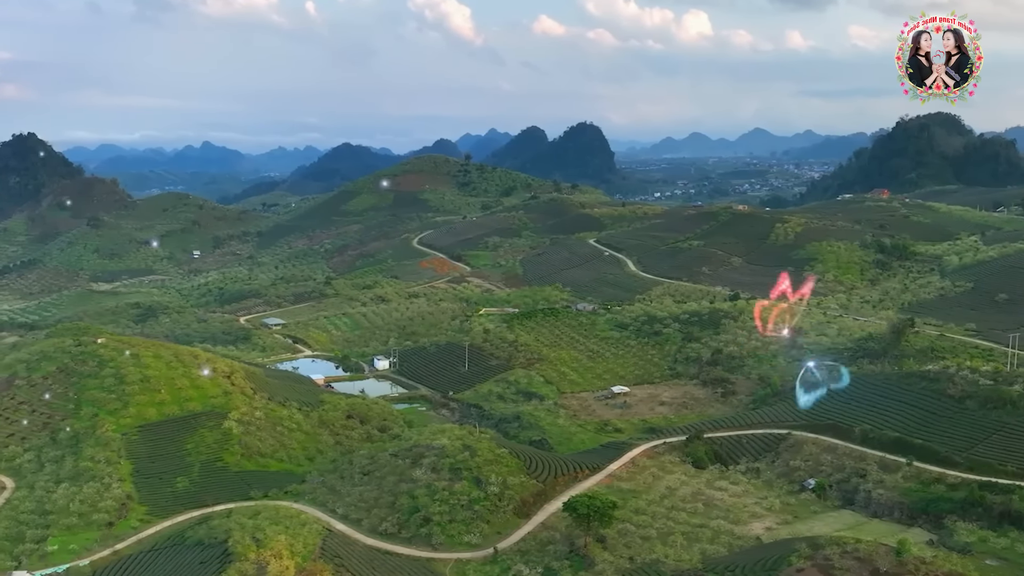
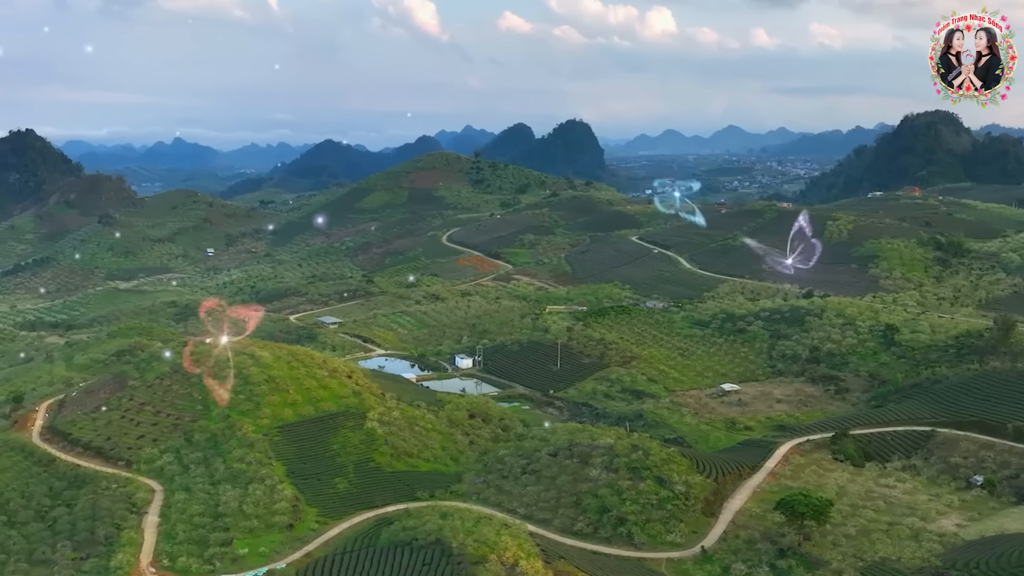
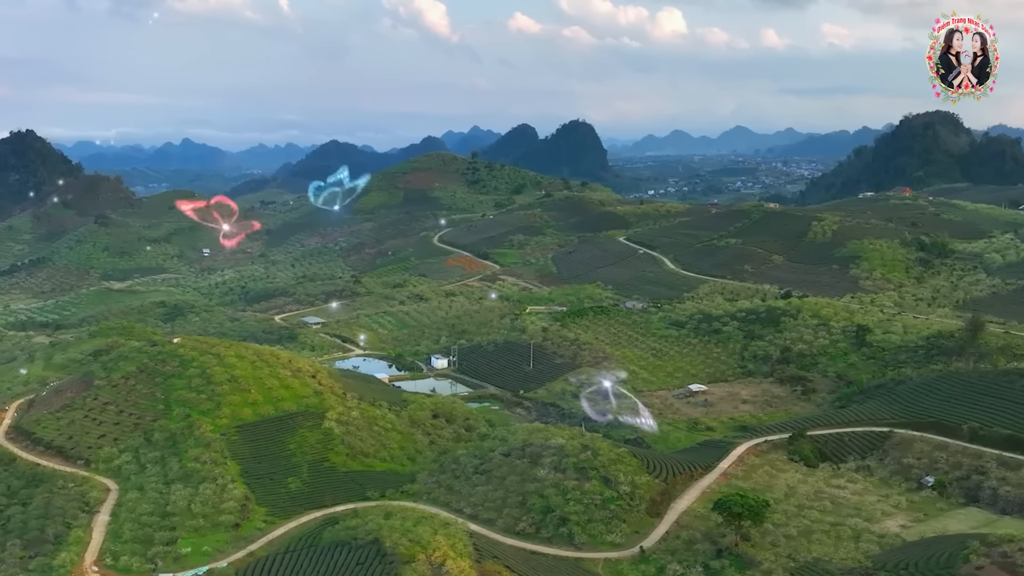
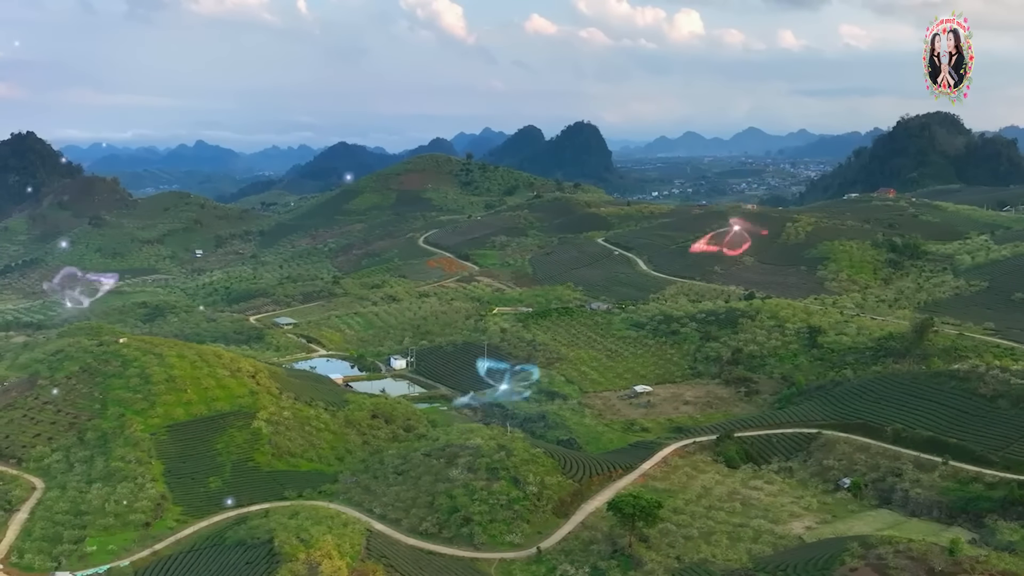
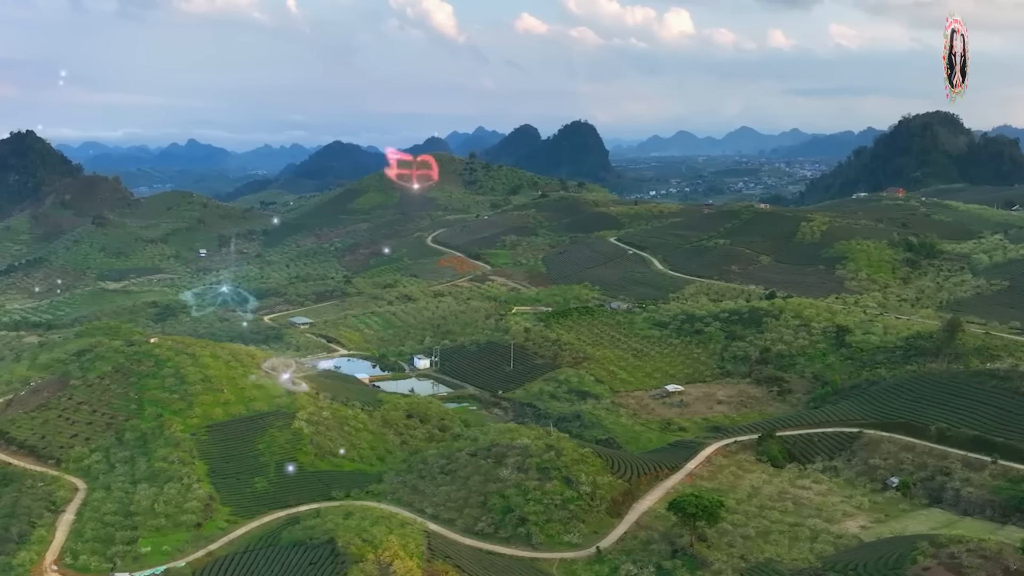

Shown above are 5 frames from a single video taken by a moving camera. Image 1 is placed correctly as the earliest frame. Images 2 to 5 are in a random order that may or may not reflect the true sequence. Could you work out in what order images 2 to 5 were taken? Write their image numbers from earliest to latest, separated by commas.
4, 5, 3, 2
